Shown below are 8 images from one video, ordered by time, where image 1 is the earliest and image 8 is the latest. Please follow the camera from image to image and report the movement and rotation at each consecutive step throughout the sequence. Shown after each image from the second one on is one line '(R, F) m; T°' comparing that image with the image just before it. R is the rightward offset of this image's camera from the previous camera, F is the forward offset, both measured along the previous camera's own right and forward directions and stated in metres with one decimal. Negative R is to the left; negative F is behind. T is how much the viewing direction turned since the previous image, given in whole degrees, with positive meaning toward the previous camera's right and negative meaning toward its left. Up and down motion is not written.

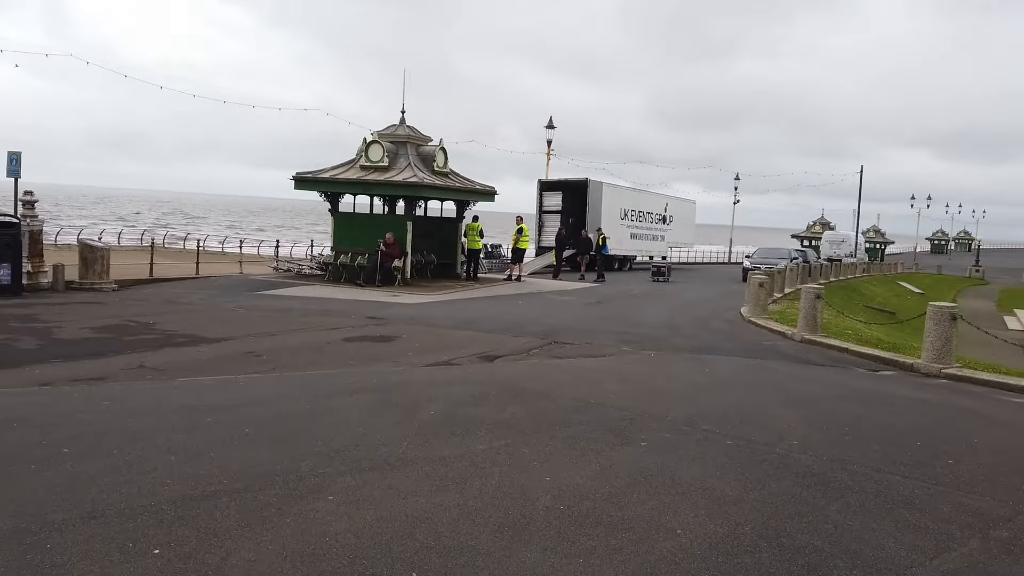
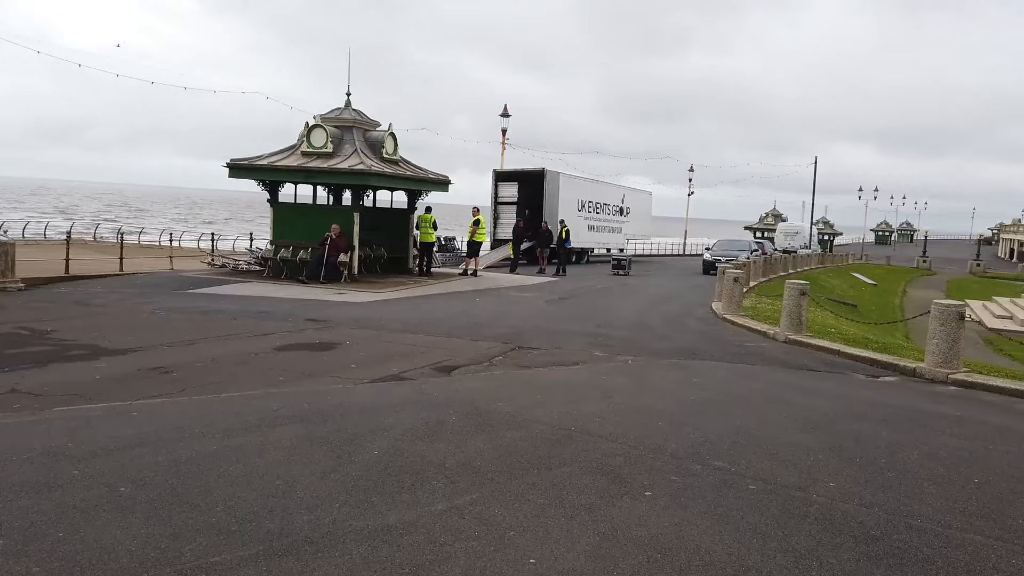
(-0.1, +1.3) m; +4°
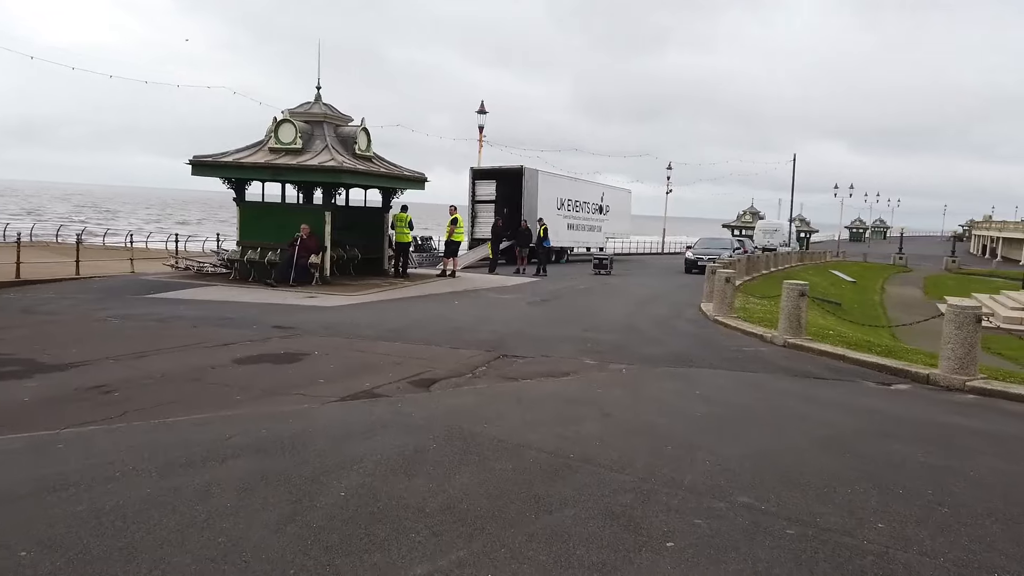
(-0.1, +0.8) m; +2°
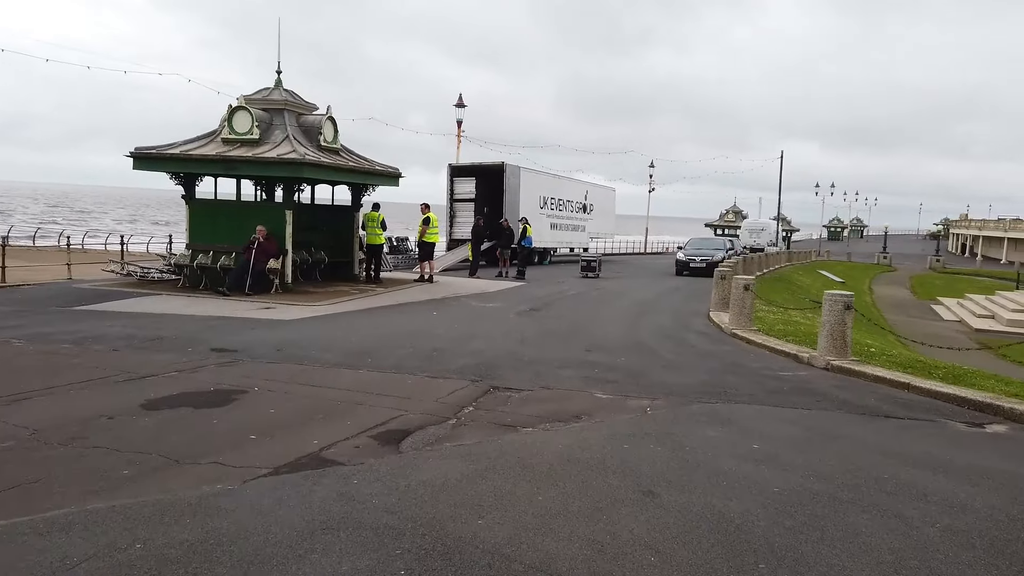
(-0.2, +1.9) m; +2°
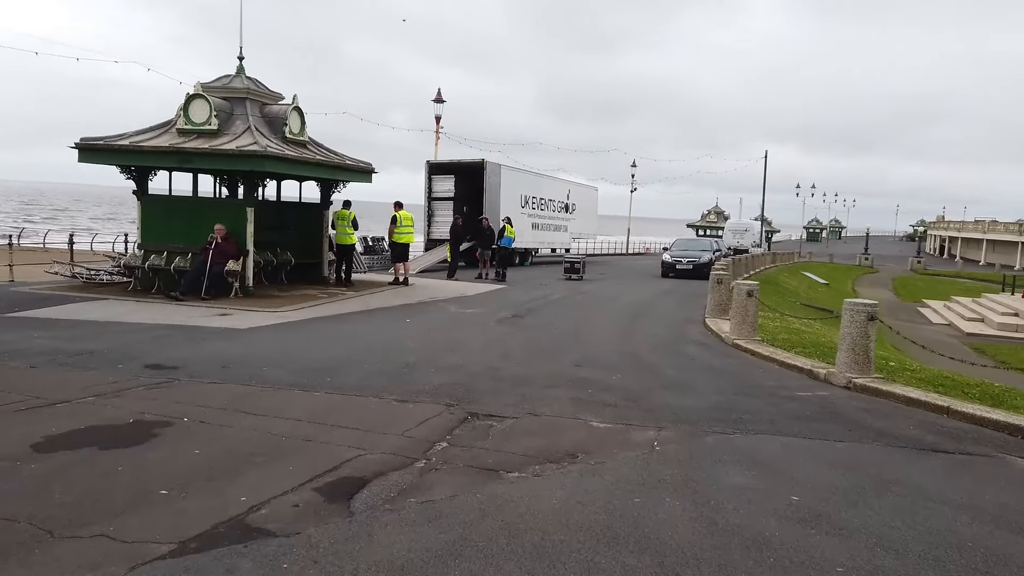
(0.0, +1.1) m; +2°
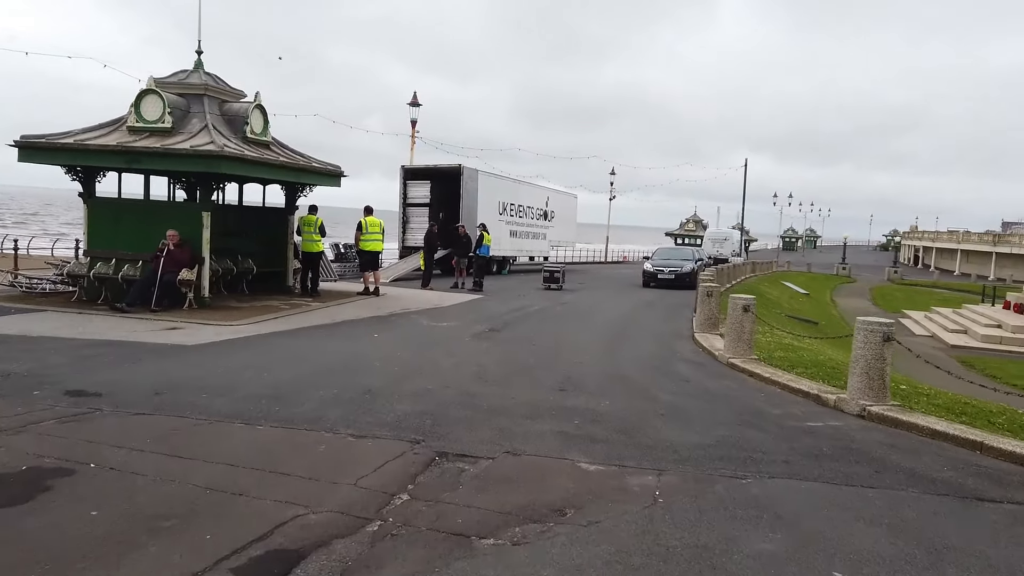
(0.0, +0.9) m; +2°
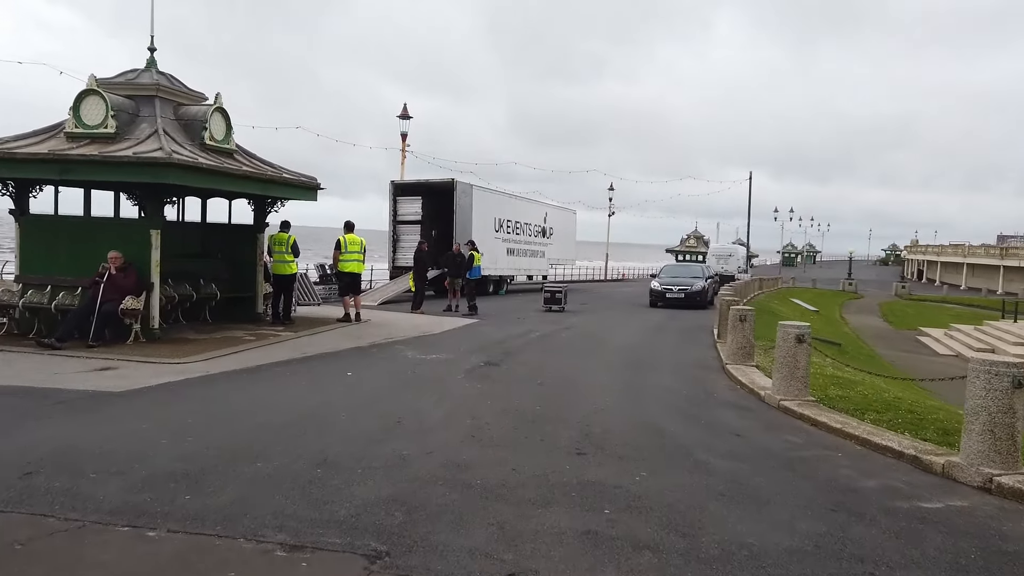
(0.0, +1.9) m; 0°
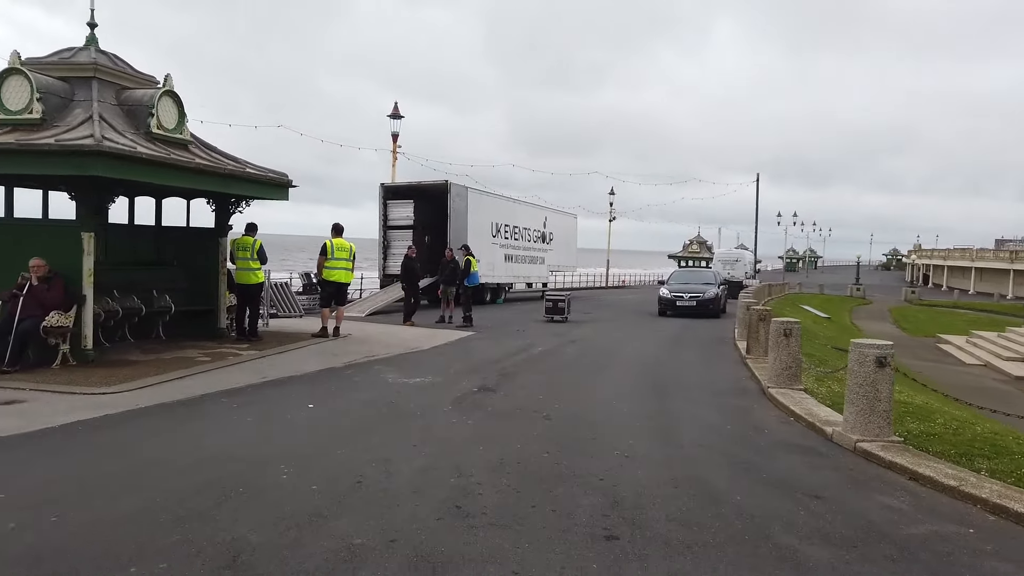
(0.0, +1.8) m; 0°
